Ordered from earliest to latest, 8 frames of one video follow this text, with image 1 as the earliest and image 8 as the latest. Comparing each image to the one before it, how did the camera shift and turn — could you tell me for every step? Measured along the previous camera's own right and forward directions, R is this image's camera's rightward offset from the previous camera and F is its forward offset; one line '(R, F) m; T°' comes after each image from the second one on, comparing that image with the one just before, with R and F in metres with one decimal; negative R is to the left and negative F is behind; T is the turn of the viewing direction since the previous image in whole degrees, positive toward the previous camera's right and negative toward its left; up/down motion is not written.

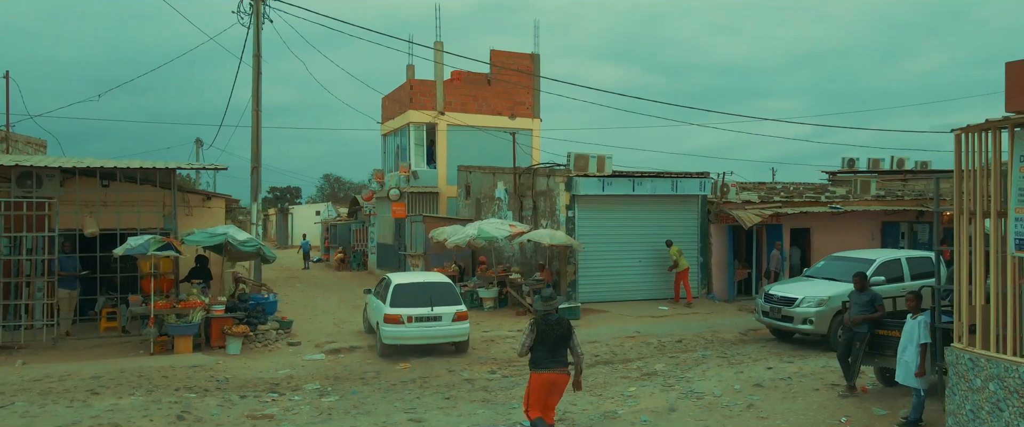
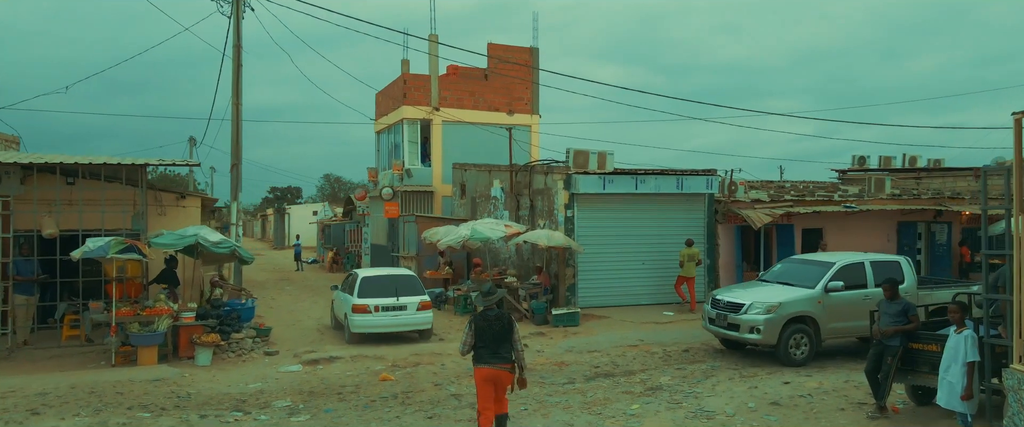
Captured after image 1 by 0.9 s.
(+0.1, +1.0) m; 0°
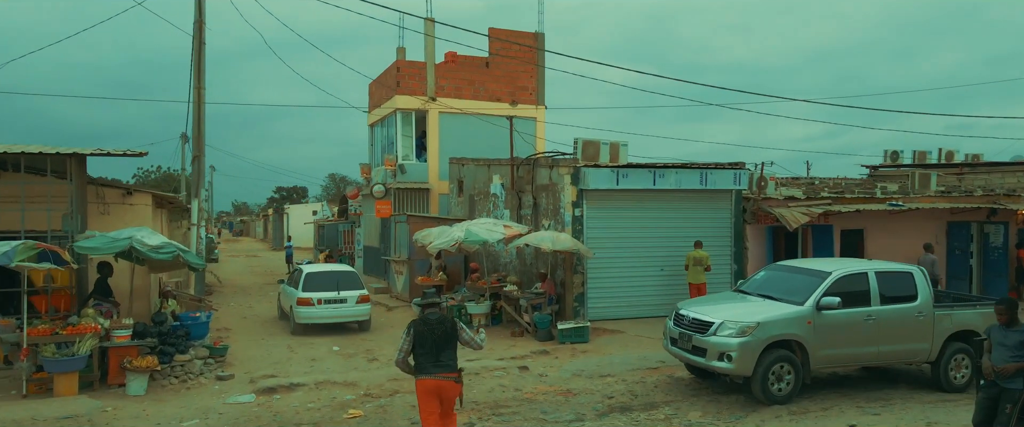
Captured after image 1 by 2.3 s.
(+0.2, +2.0) m; -1°
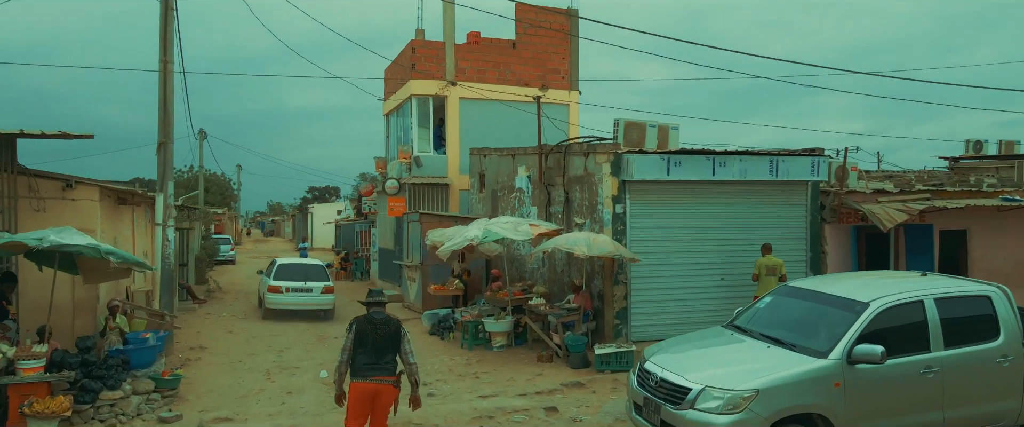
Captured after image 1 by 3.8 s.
(+0.1, +2.5) m; -3°
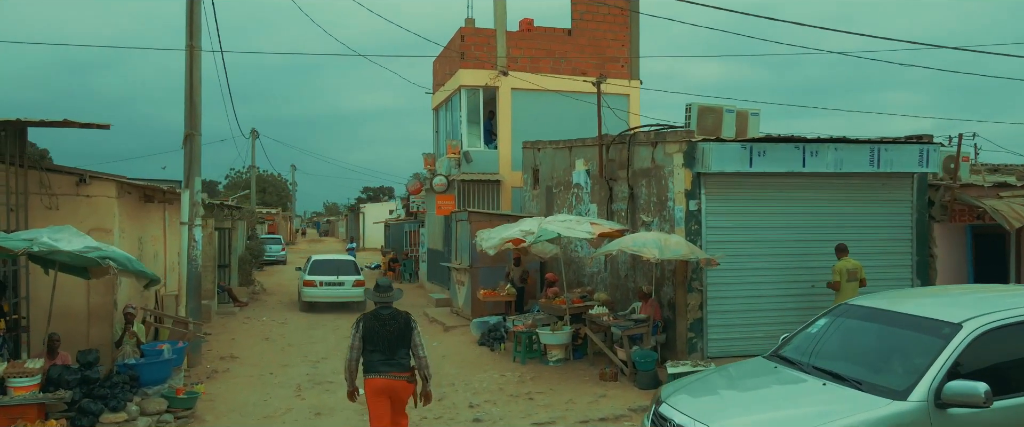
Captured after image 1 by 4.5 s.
(-0.1, +1.3) m; -4°
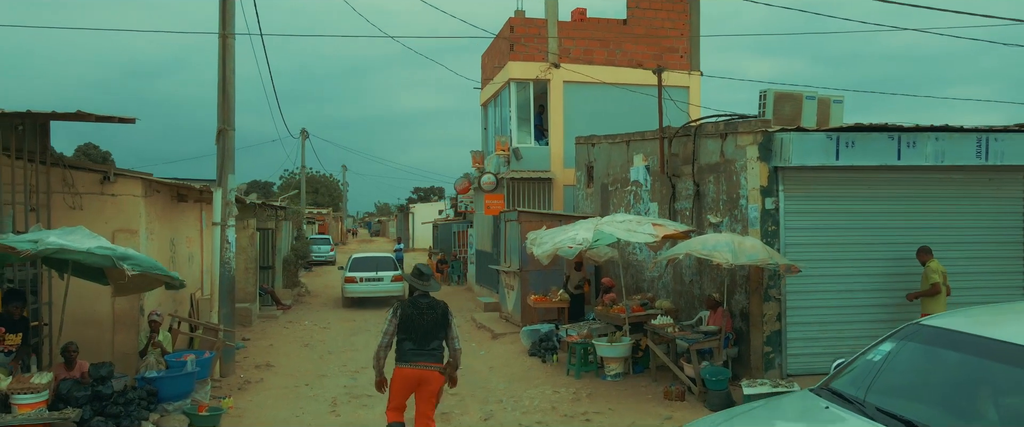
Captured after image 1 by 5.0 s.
(0.0, +0.9) m; -4°
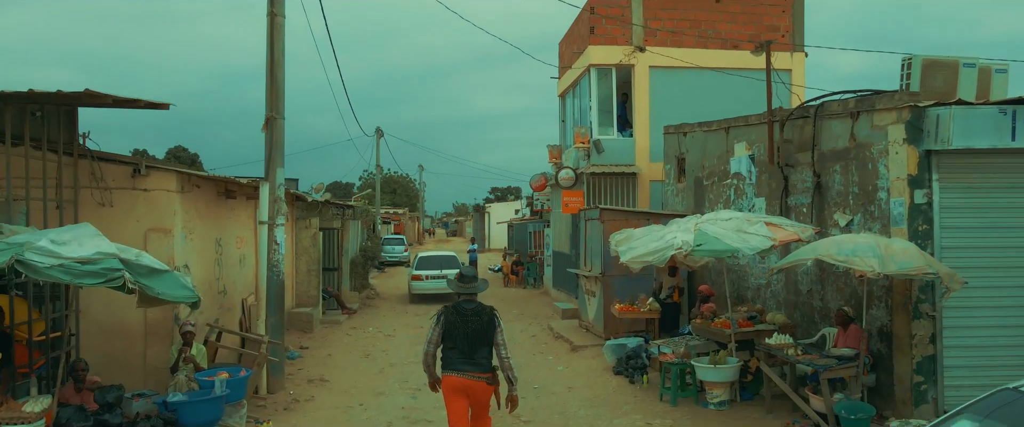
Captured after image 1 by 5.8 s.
(-0.1, +1.4) m; -6°
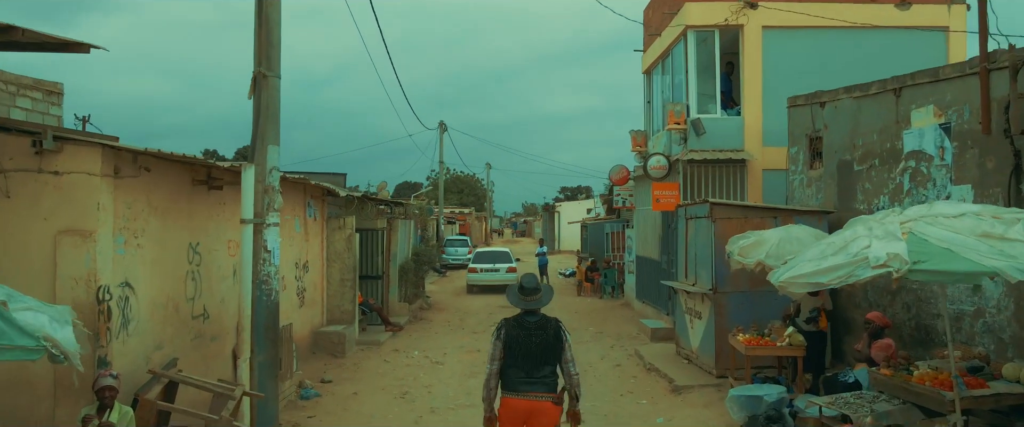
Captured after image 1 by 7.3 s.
(-0.1, +2.8) m; -5°
